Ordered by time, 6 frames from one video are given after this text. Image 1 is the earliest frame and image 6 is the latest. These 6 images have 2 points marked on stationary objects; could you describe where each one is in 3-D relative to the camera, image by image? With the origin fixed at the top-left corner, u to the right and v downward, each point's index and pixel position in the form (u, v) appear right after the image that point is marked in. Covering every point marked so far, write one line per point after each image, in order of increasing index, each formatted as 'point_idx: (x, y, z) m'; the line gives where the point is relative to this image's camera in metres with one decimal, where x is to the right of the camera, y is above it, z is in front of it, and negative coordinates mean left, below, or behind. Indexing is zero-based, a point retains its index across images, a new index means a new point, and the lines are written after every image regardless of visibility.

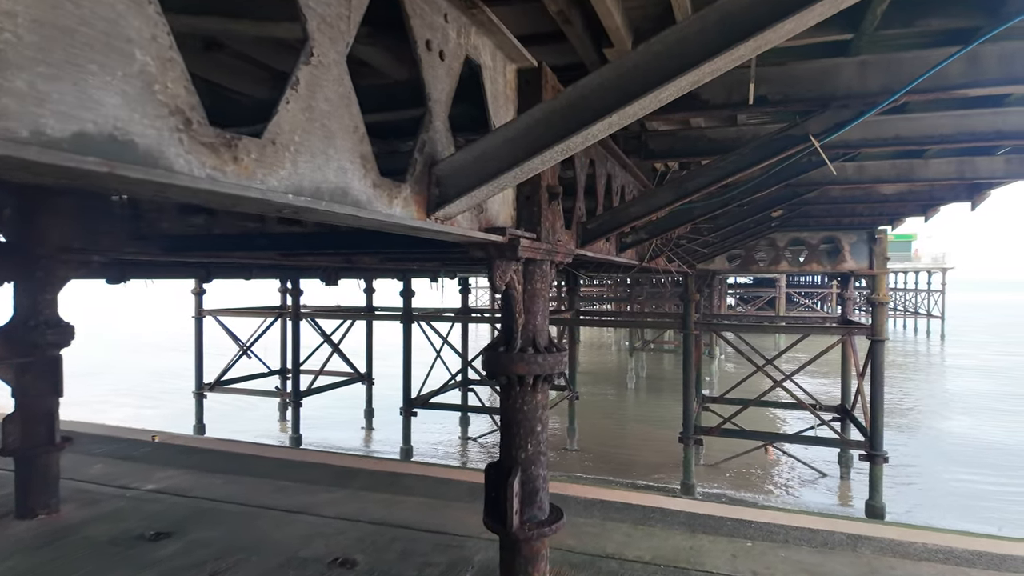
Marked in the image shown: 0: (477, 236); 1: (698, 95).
0: (-0.2, +0.2, +2.6) m
1: (+1.3, +1.4, +4.1) m
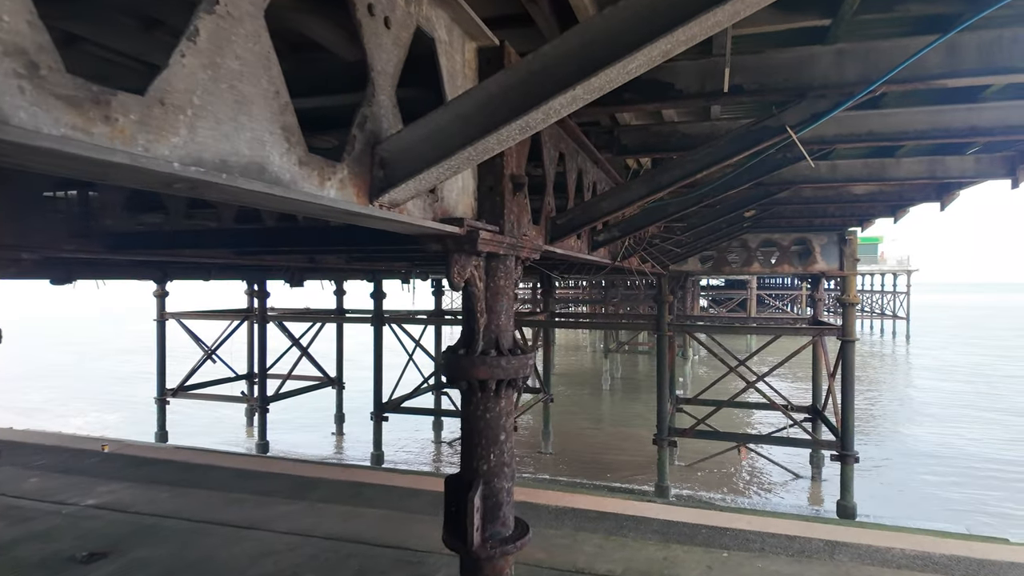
0: (-0.3, +0.2, +2.3) m
1: (+1.1, +1.4, +3.9) m
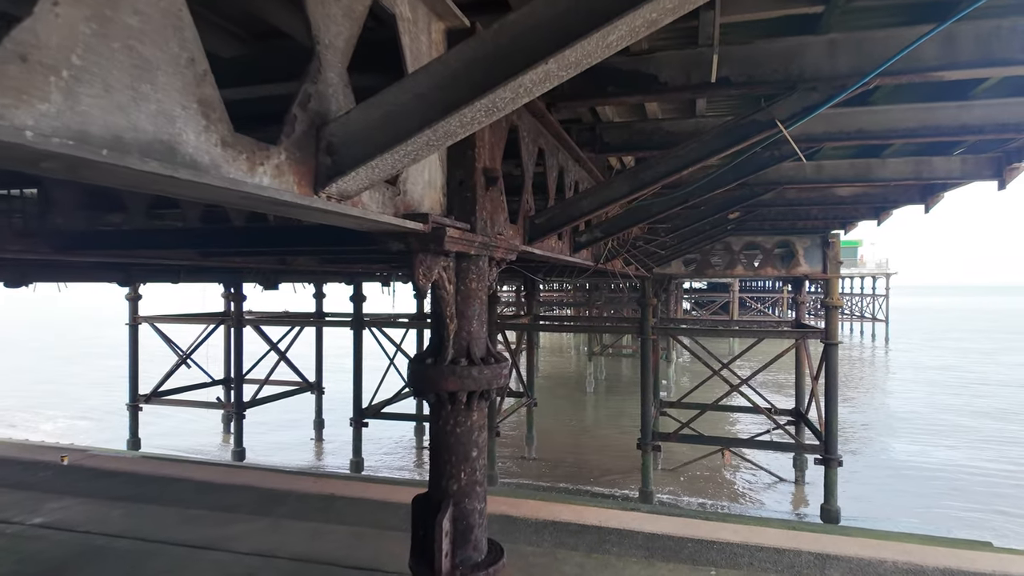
0: (-0.4, +0.2, +2.1) m
1: (+0.9, +1.4, +3.7) m
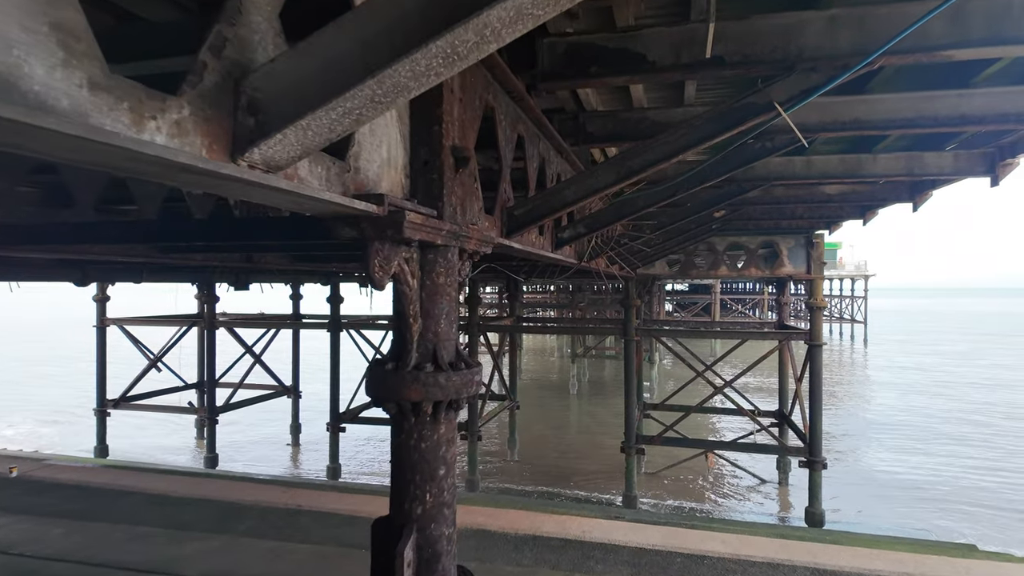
0: (-0.5, +0.3, +1.8) m
1: (+0.8, +1.4, +3.4) m
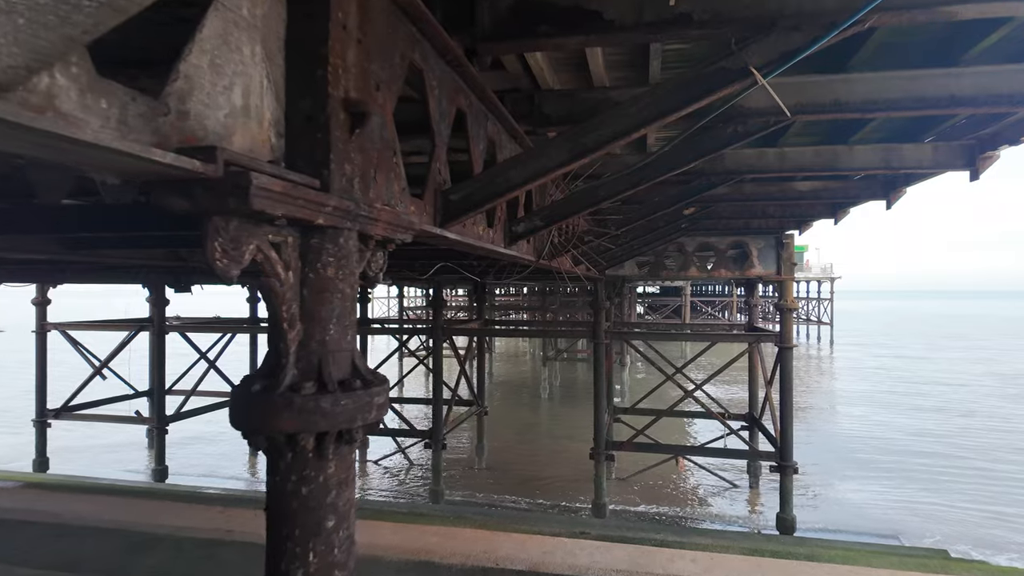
0: (-0.8, +0.3, +1.2) m
1: (+0.4, +1.4, +2.9) m
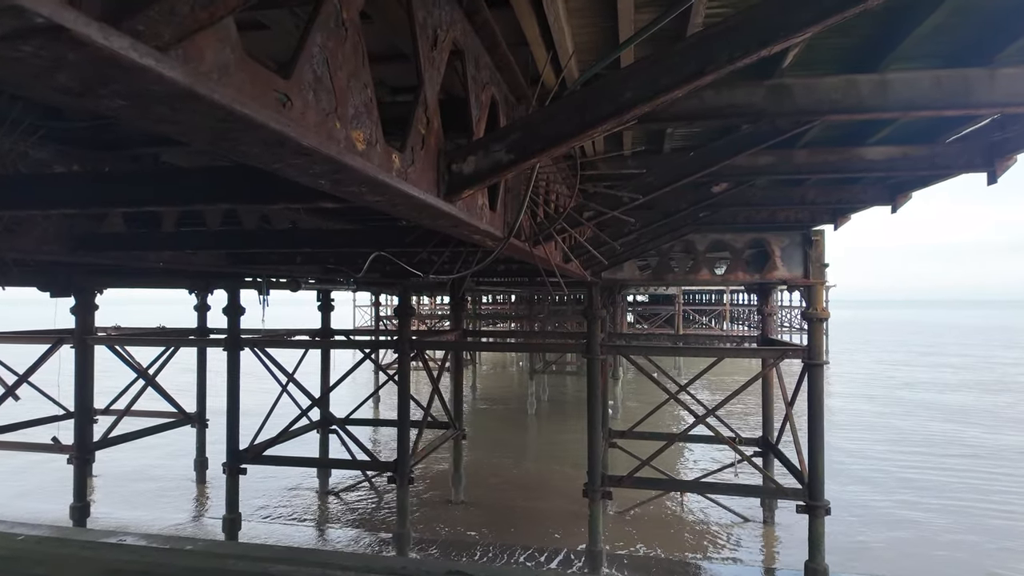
0: (-1.0, +0.4, -1.0) m
1: (+0.2, +1.4, +0.8) m
